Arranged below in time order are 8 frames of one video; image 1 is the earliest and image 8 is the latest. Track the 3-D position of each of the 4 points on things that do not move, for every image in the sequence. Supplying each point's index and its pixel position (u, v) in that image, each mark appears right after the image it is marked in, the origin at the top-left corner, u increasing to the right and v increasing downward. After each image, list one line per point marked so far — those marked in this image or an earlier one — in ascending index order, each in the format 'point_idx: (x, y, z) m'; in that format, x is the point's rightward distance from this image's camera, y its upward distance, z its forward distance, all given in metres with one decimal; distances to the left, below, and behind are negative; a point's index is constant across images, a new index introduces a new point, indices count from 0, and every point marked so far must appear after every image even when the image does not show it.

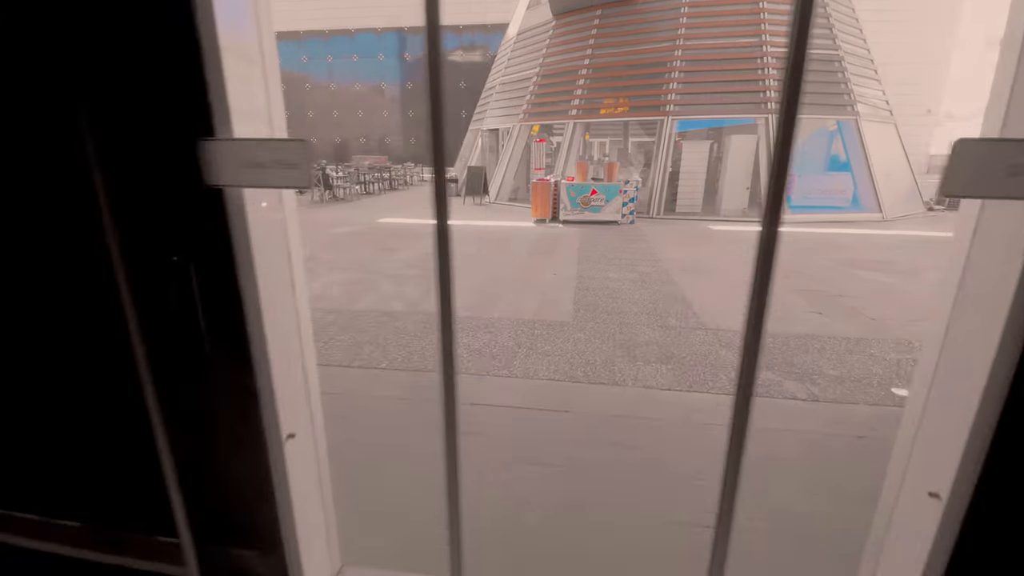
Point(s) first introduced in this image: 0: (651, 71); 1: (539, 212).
0: (+3.6, +5.7, +12.5) m
1: (+0.6, +1.7, +10.6) m
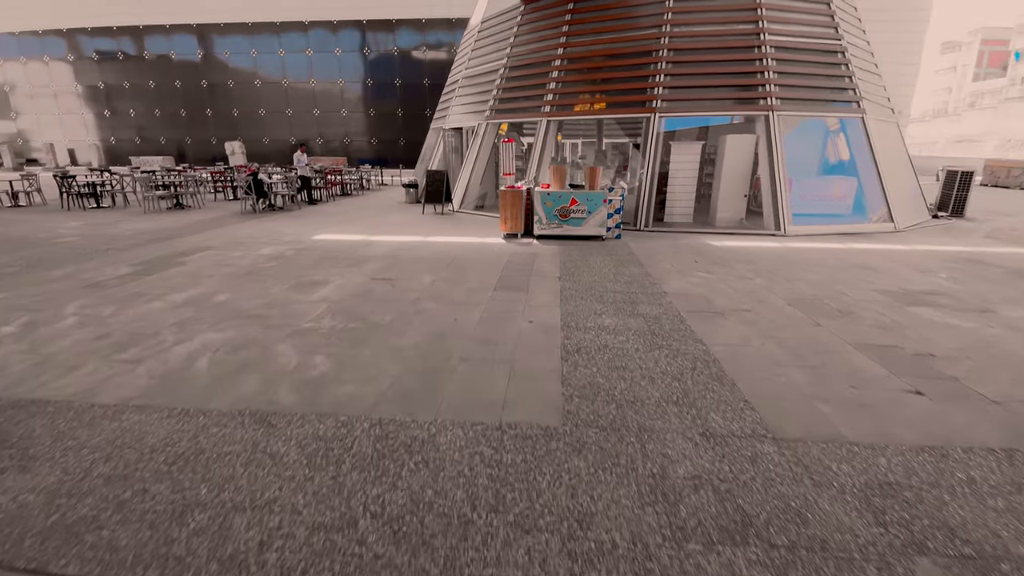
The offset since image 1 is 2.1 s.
0: (+2.8, +5.2, +11.0) m
1: (-0.1, +1.2, +8.8) m
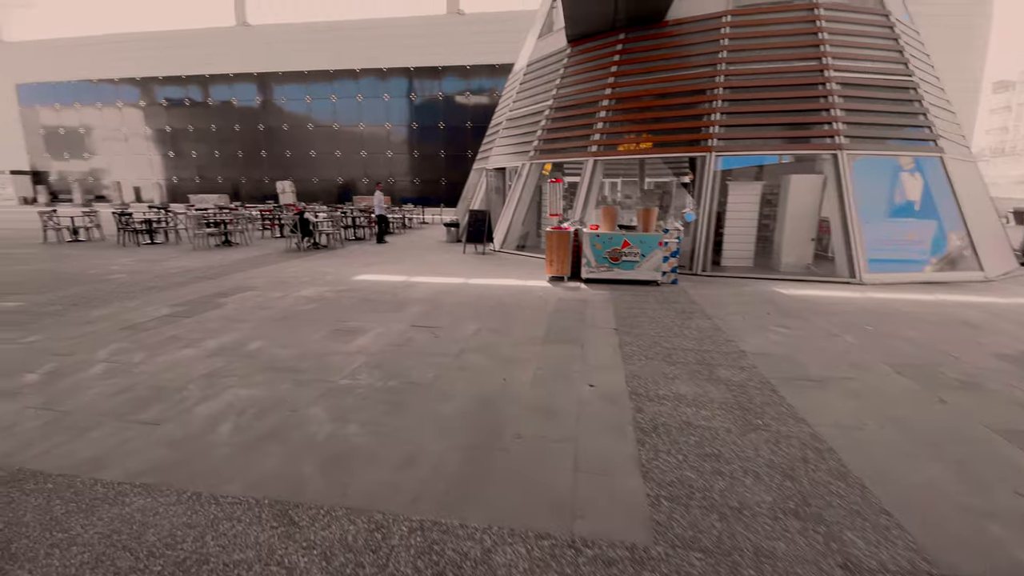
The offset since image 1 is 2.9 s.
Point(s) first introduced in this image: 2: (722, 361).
0: (+3.9, +4.2, +10.6) m
1: (+0.7, +0.3, +8.3) m
2: (+2.0, -0.7, +4.6) m
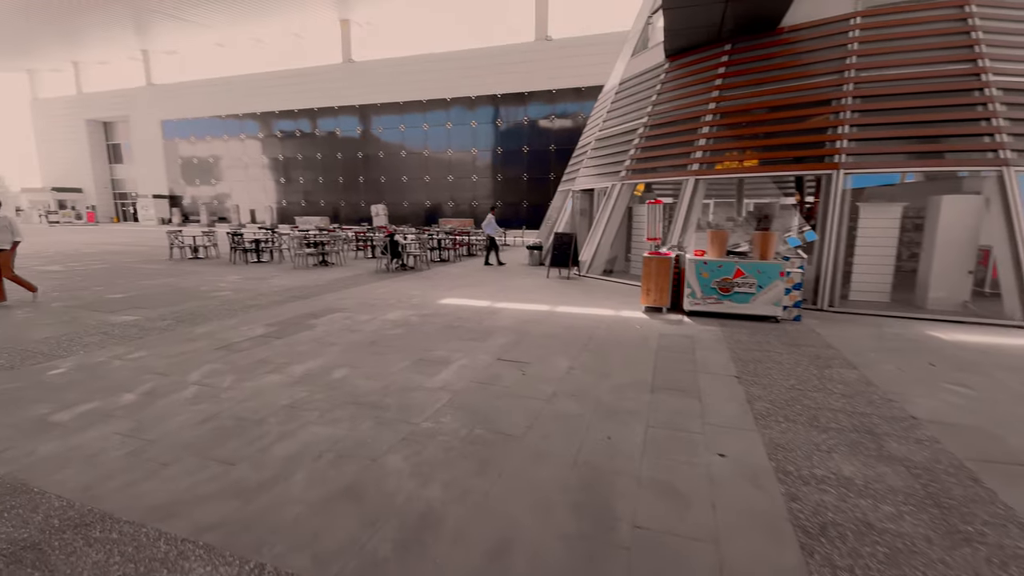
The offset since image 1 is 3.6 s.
0: (+5.8, +3.5, +9.4) m
1: (+2.2, -0.2, +7.5) m
2: (+2.9, -1.1, +3.6) m
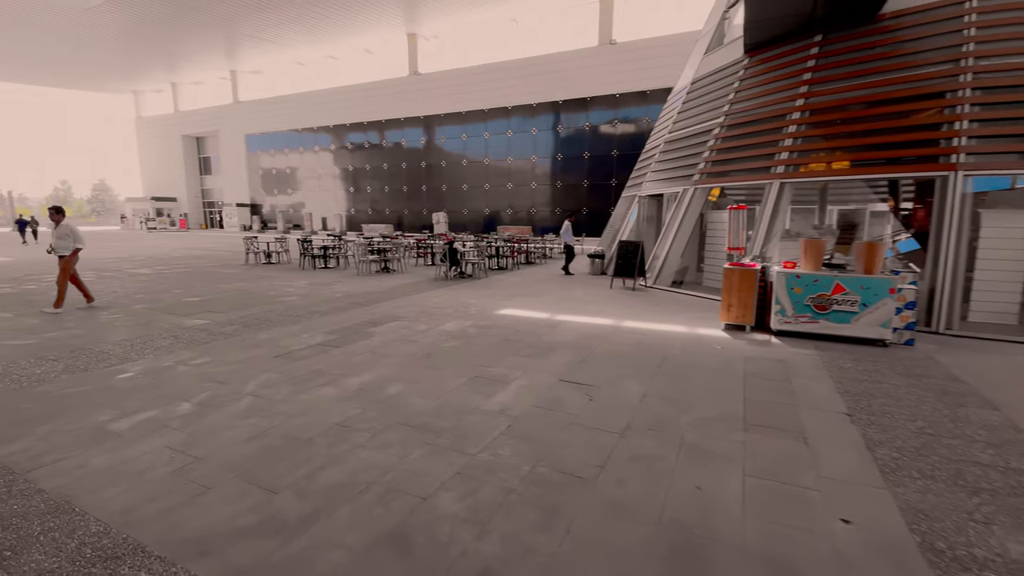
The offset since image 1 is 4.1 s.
0: (+7.0, +3.2, +8.3) m
1: (+3.1, -0.4, +6.8) m
2: (+3.3, -1.2, +2.8) m
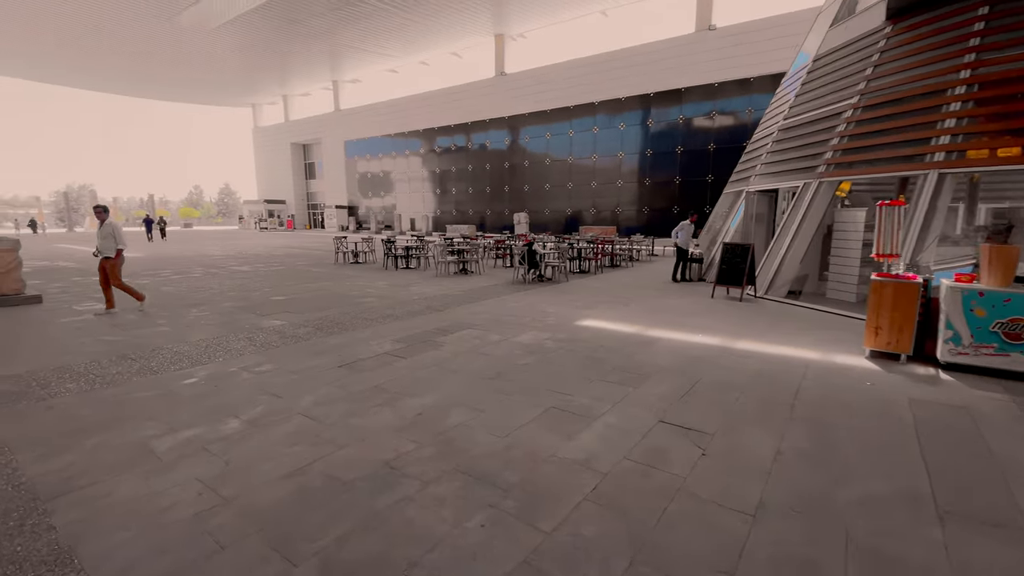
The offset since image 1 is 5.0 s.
0: (+8.3, +2.9, +6.2) m
1: (+4.2, -0.6, +5.4) m
2: (+3.6, -1.4, +1.4) m
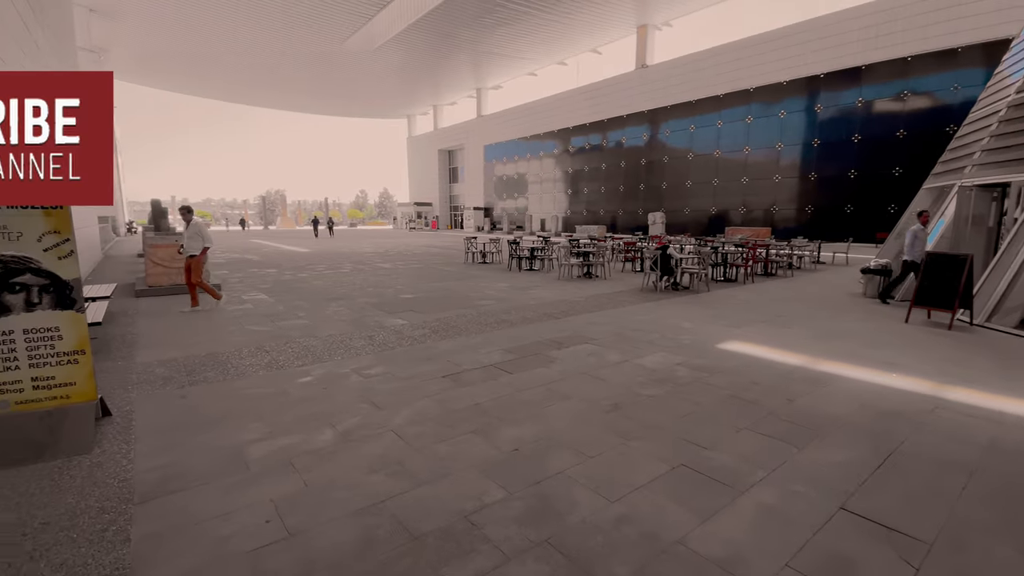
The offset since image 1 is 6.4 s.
0: (+9.5, +2.4, +3.1) m
1: (+5.2, -0.9, +3.5) m
2: (+3.6, -1.7, -0.2) m
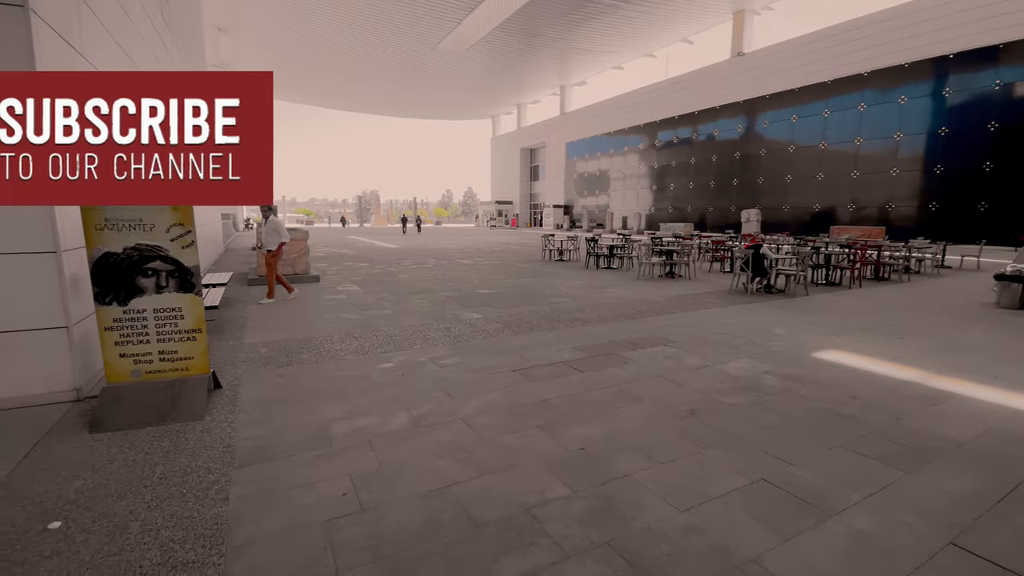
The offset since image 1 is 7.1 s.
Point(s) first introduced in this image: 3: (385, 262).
0: (+9.9, +2.2, +1.5) m
1: (+5.6, -1.0, +2.5) m
2: (+3.4, -1.8, -0.8) m
3: (-4.4, +0.9, +16.5) m
